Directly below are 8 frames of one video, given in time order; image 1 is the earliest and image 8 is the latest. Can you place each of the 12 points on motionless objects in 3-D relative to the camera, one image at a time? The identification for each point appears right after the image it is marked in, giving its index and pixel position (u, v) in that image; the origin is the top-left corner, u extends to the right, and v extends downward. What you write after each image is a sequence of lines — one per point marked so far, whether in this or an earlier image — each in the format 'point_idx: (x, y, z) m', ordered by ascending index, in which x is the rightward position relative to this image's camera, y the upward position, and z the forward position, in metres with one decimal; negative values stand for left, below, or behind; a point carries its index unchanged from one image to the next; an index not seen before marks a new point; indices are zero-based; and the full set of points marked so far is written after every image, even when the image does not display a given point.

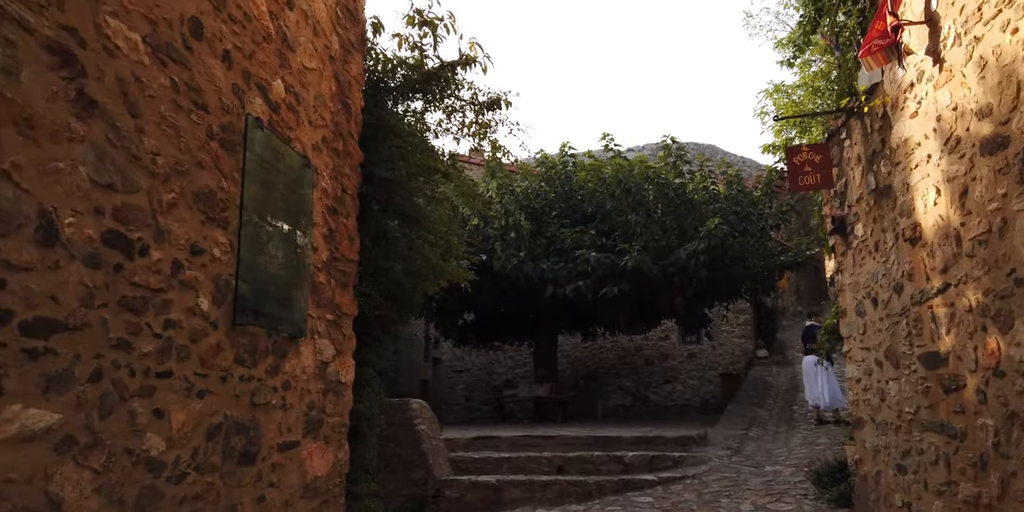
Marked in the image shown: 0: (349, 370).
0: (-0.9, -0.7, +4.5) m
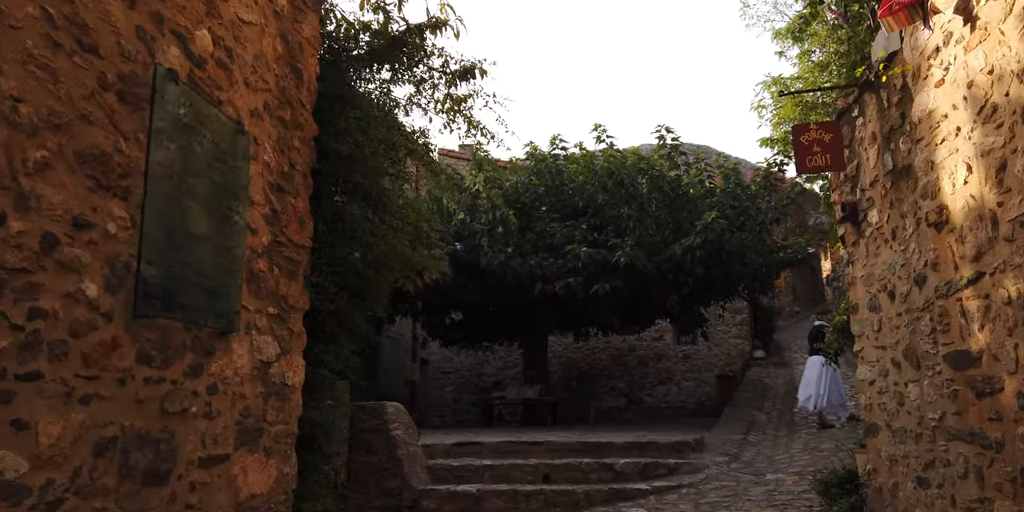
0: (-1.1, -0.6, +3.9) m
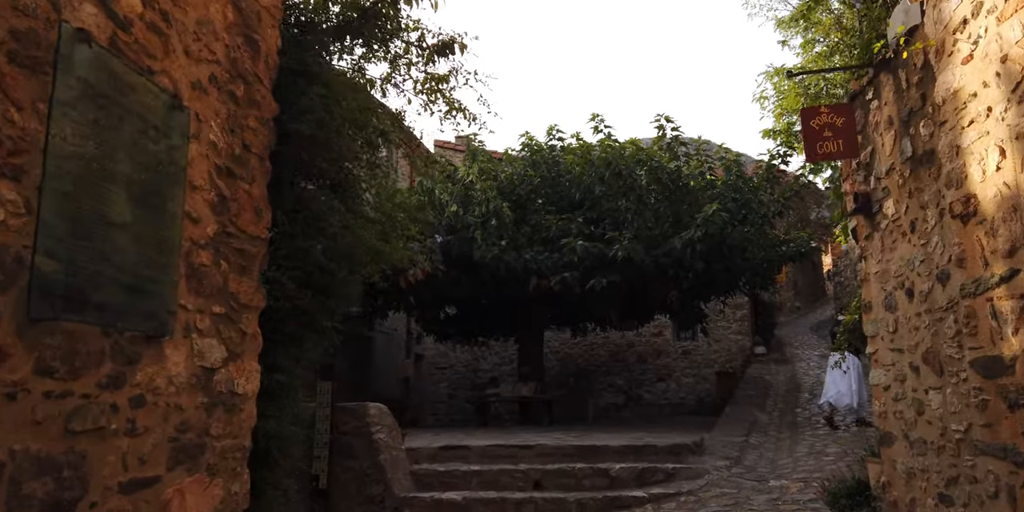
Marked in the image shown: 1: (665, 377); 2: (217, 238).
0: (-1.2, -0.6, +3.5) m
1: (+3.4, -2.7, +17.3) m
2: (-1.2, +0.1, +3.3) m
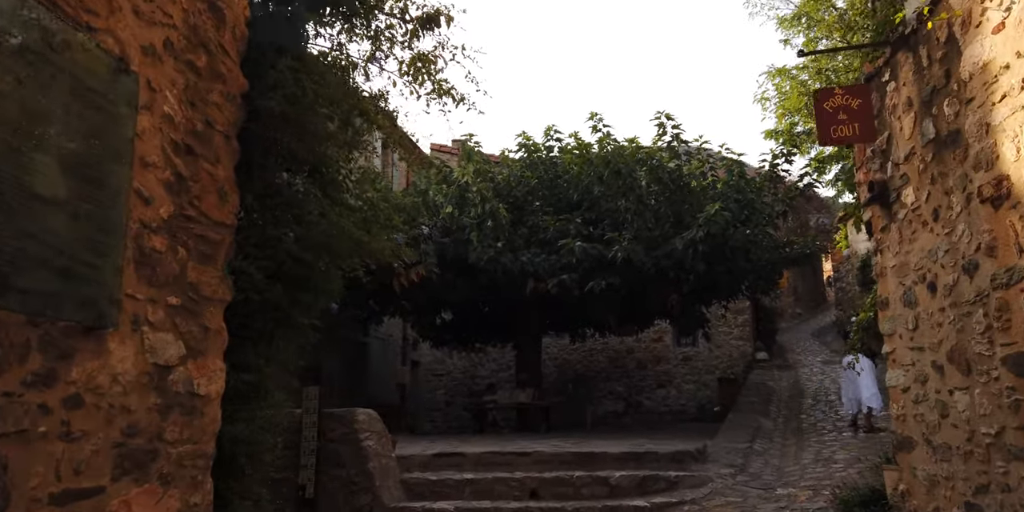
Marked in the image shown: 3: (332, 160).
0: (-1.2, -0.5, +3.2) m
1: (+3.3, -2.8, +17.0) m
2: (-1.3, +0.1, +3.0) m
3: (-0.9, +0.5, +3.9) m
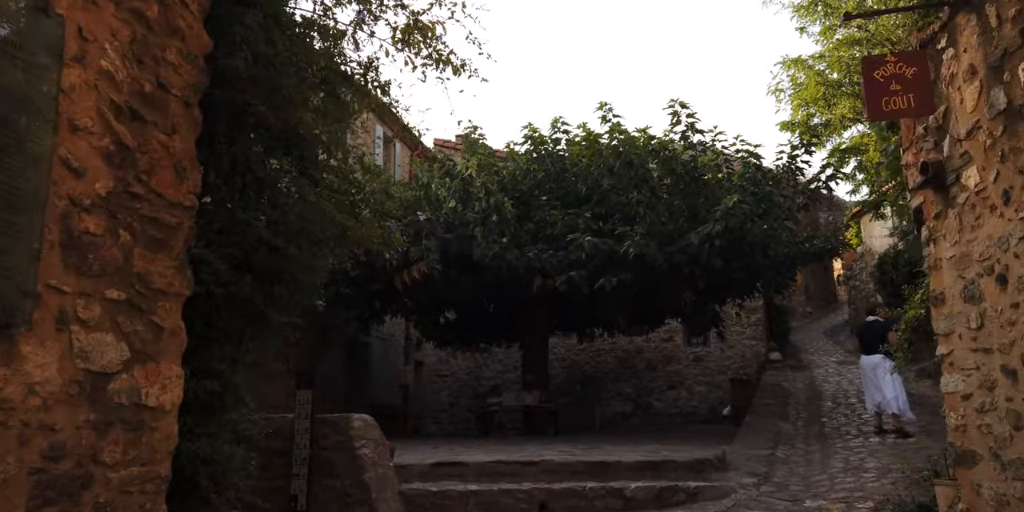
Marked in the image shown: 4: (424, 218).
0: (-1.2, -0.5, +2.7) m
1: (+3.4, -2.7, +16.4) m
2: (-1.2, +0.2, +2.5) m
3: (-0.9, +0.5, +3.4) m
4: (-1.2, +0.6, +11.2) m
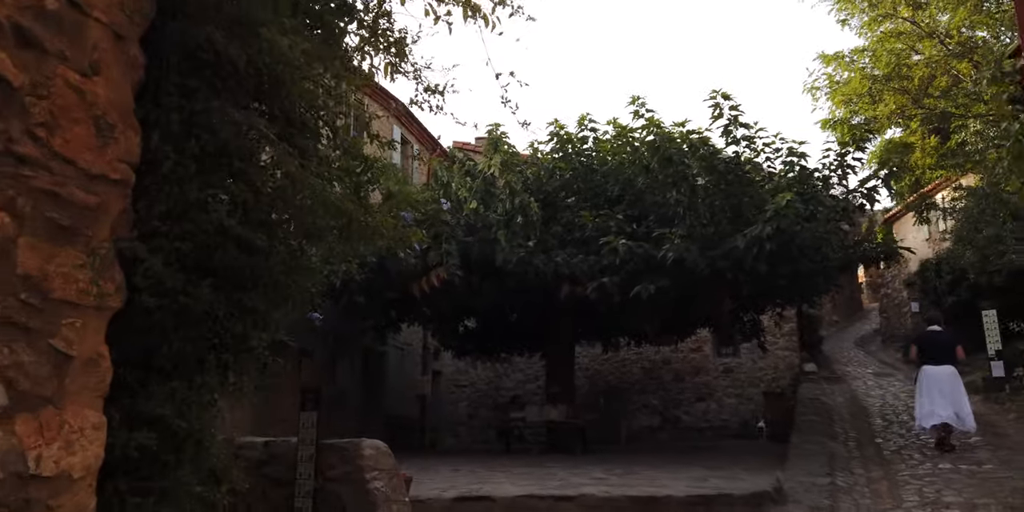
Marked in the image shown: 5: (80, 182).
0: (-1.0, -0.4, +1.8) m
1: (+3.8, -2.8, +15.5) m
2: (-1.1, +0.2, +1.6) m
3: (-0.7, +0.5, +2.5) m
4: (-0.9, +0.6, +10.3) m
5: (-1.0, +0.2, +1.9) m
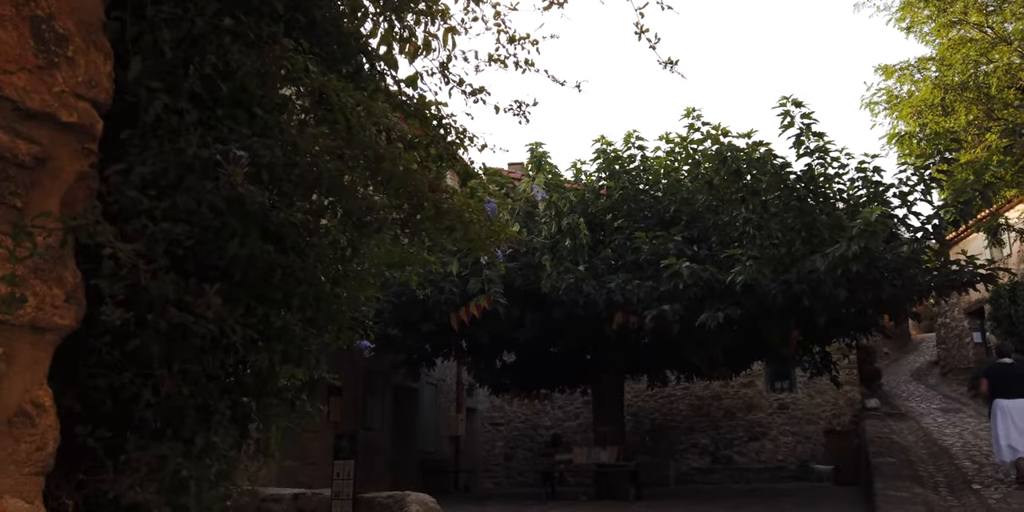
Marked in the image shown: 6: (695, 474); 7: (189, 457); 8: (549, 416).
0: (-0.7, -0.4, +1.1) m
1: (+4.6, -3.3, +14.4) m
2: (-0.8, +0.2, +0.9) m
3: (-0.4, +0.5, +1.8) m
4: (-0.3, +0.2, +9.6) m
5: (-0.7, +0.2, +1.1) m
6: (+3.5, -4.0, +14.4) m
7: (-0.6, -0.3, +1.5) m
8: (+0.8, -3.1, +15.0) m
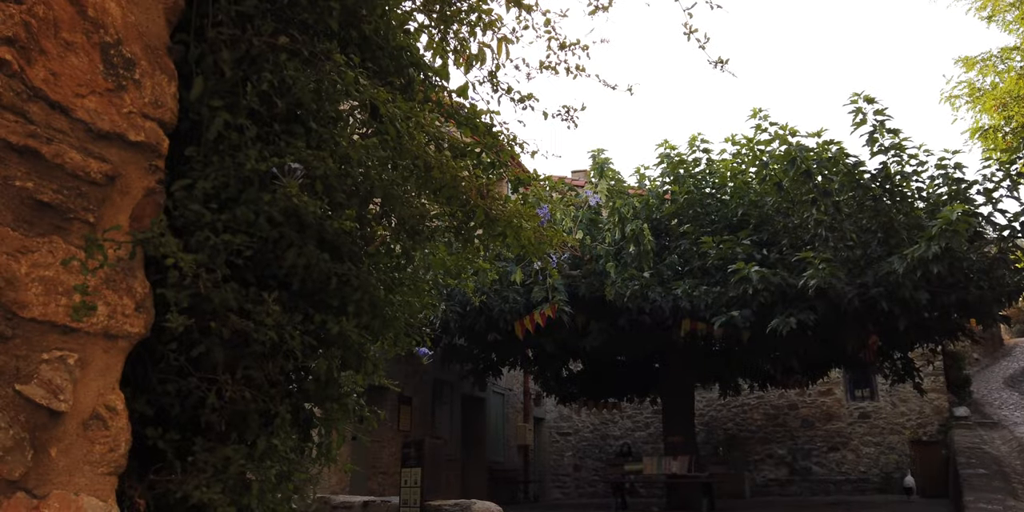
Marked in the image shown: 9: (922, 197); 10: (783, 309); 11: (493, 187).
0: (-0.6, -0.4, +1.1) m
1: (+5.9, -3.4, +13.9) m
2: (-0.8, +0.2, +0.9) m
3: (-0.2, +0.5, +1.9) m
4: (+0.5, +0.1, +9.6) m
5: (-0.7, +0.2, +1.2) m
6: (+4.7, -4.1, +14.0) m
7: (-0.5, -0.4, +1.6) m
8: (+2.1, -3.2, +14.8) m
9: (+4.5, +0.7, +8.6) m
10: (+2.9, -0.6, +8.5) m
11: (0.0, +0.2, +2.4) m
